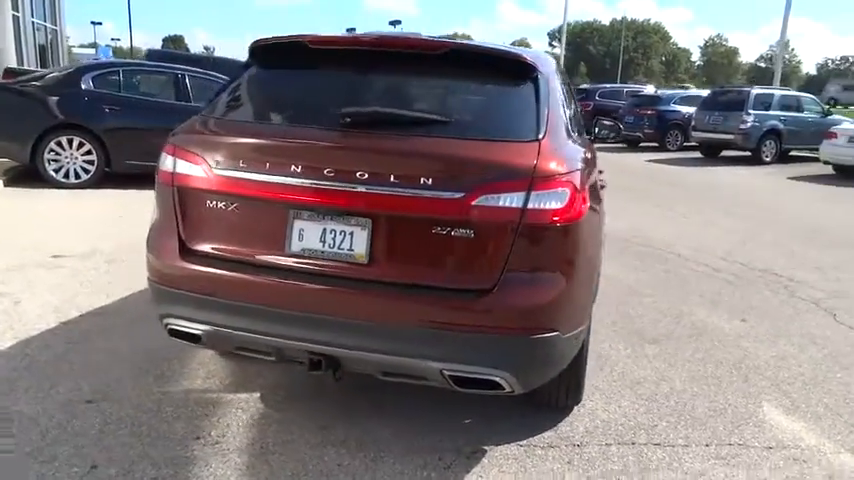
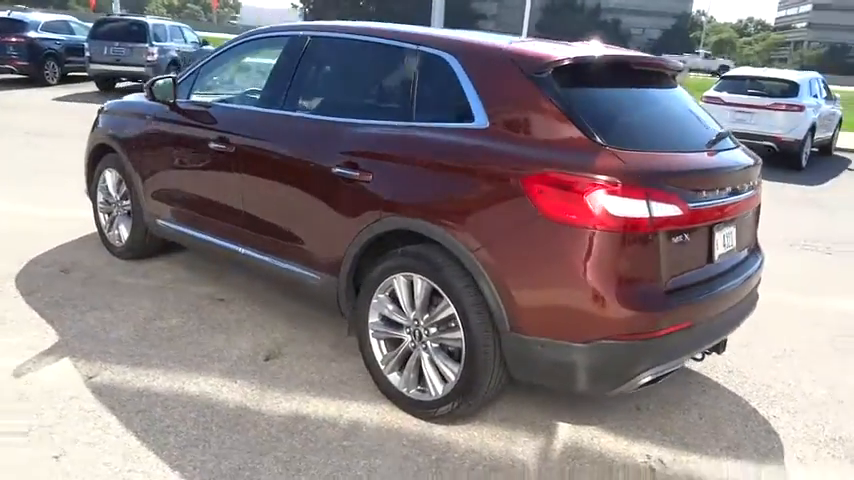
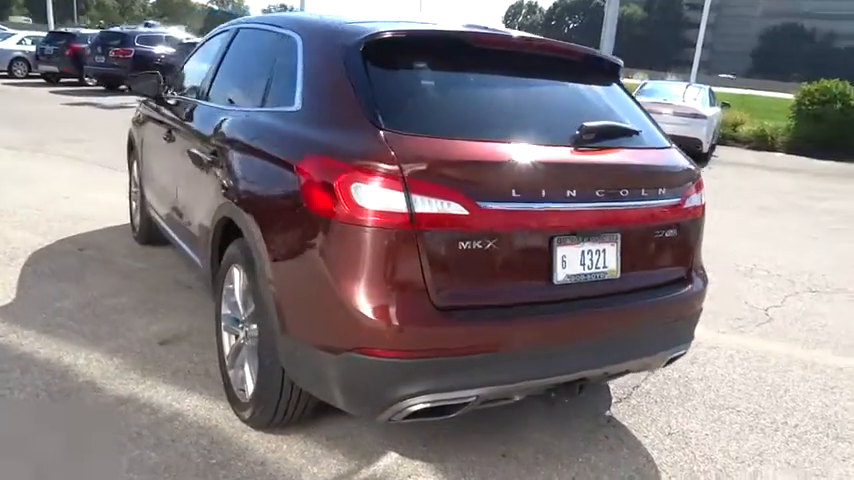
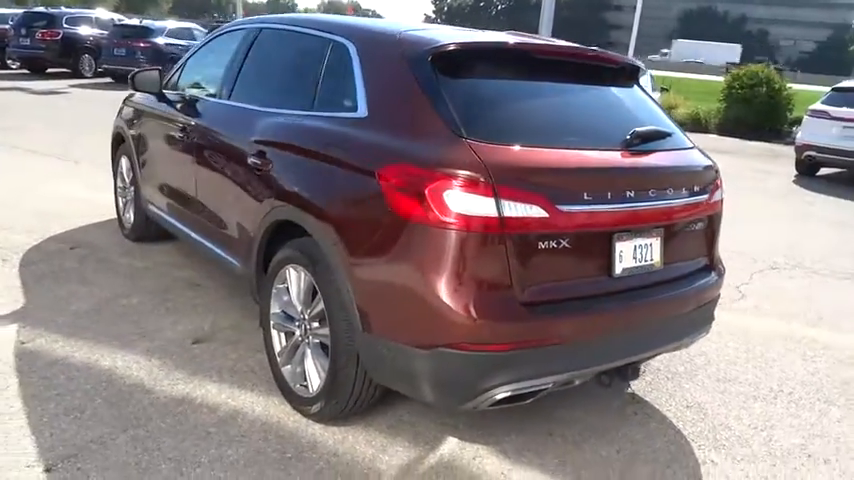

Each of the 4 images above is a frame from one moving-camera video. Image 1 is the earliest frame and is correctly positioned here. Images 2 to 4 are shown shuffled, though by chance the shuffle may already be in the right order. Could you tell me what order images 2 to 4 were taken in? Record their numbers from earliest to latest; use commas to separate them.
3, 4, 2
